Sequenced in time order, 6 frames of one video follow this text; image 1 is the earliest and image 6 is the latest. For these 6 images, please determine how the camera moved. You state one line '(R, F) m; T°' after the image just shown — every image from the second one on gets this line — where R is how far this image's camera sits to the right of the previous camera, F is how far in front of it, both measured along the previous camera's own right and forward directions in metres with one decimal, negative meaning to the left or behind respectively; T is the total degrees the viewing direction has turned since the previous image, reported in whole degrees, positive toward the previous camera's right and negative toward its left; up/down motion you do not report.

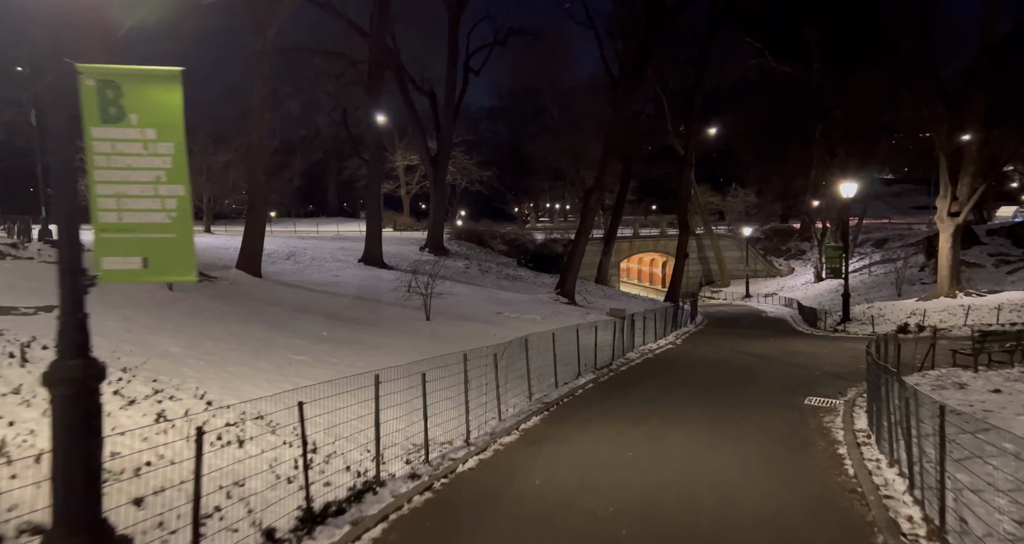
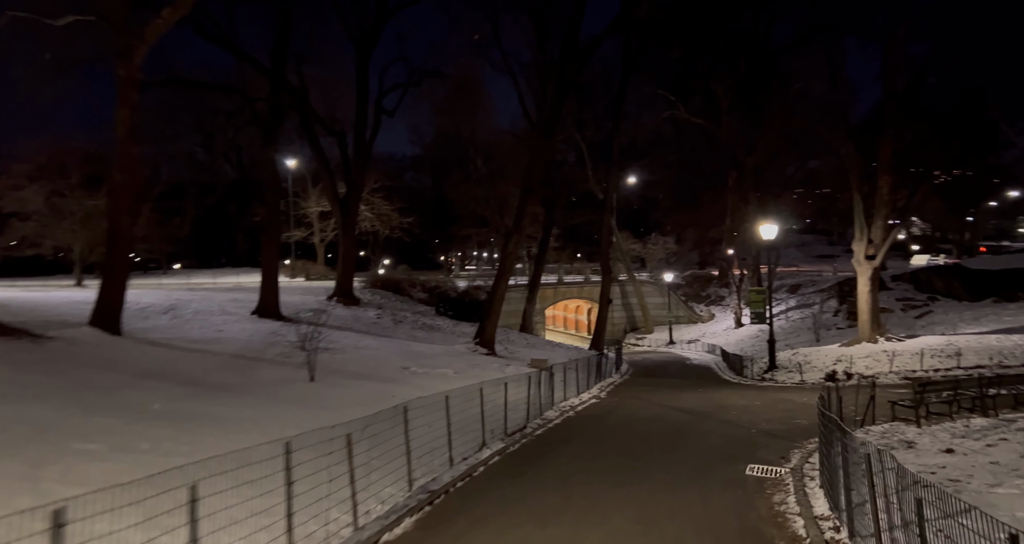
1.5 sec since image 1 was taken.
(+0.7, +1.9) m; +7°
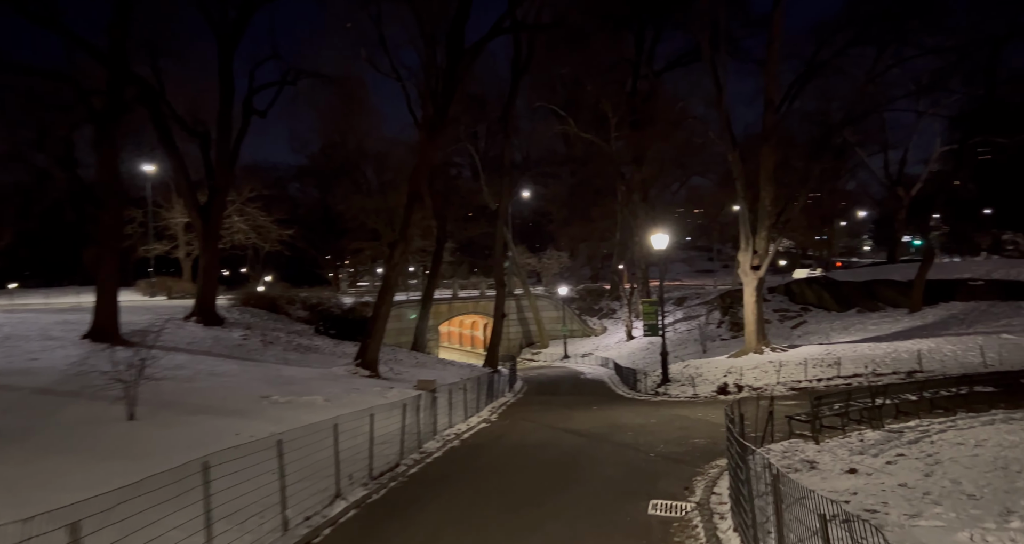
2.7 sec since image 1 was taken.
(+0.5, +1.6) m; +10°
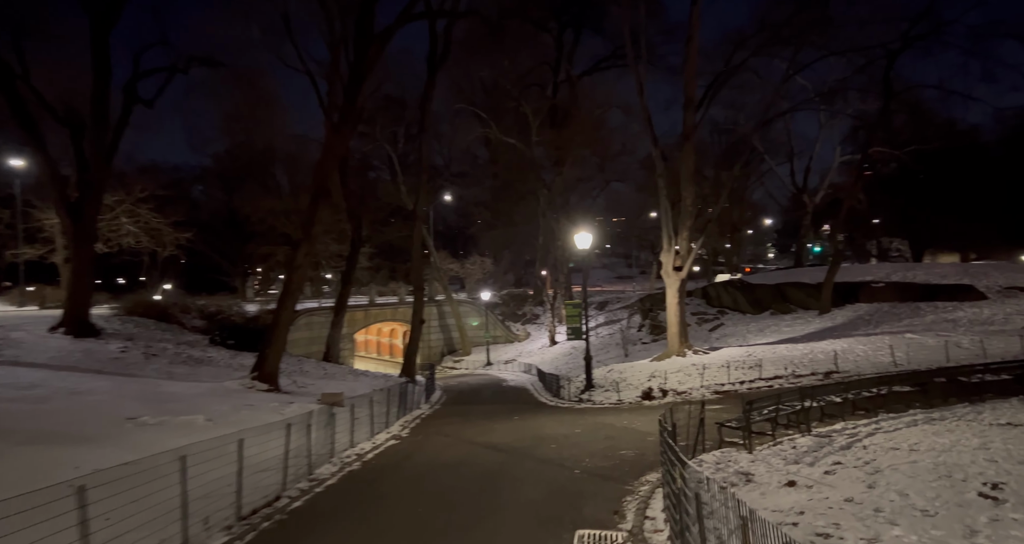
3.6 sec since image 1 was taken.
(+0.3, +1.3) m; +7°
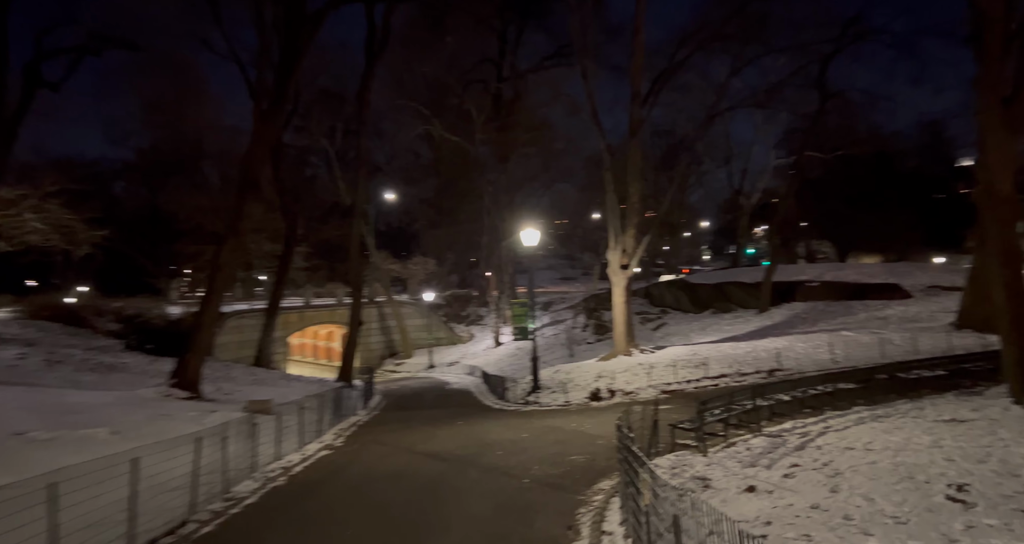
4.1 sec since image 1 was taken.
(0.0, +0.8) m; +6°
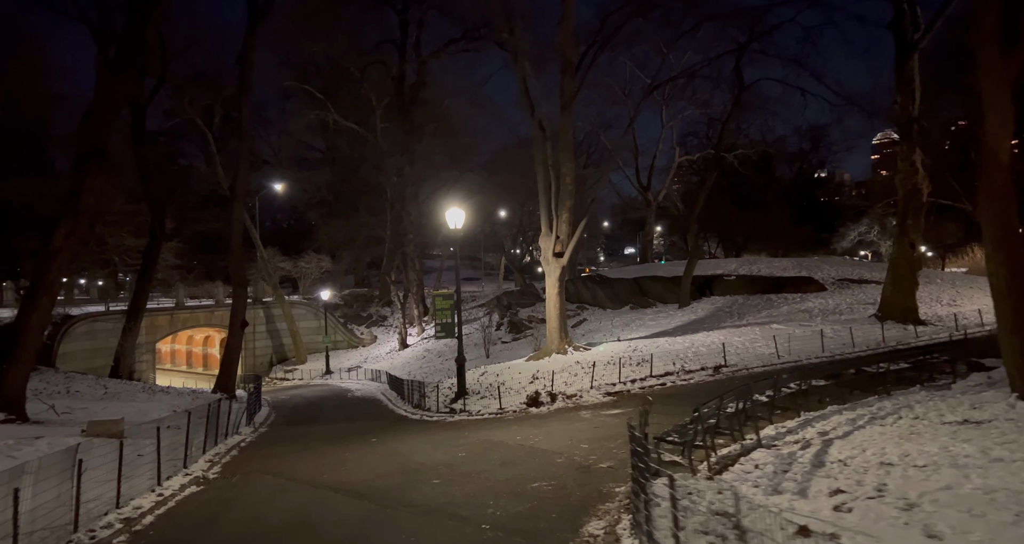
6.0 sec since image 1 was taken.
(-0.6, +2.6) m; +10°
